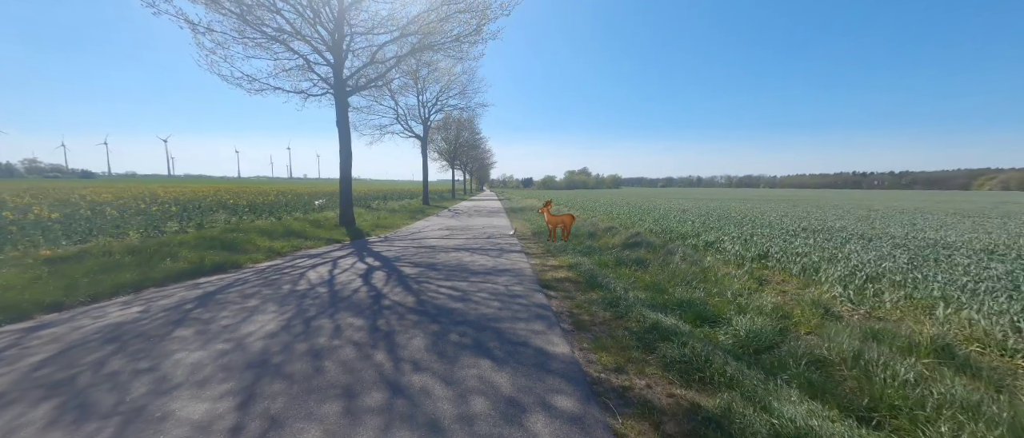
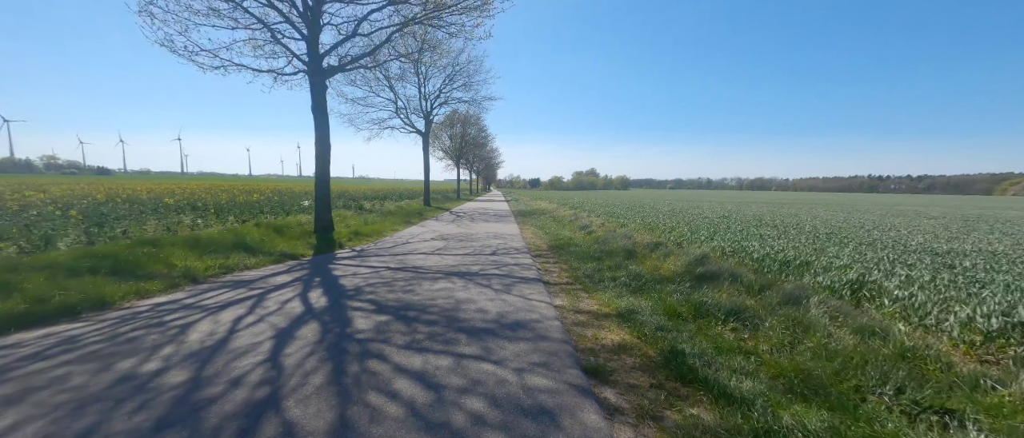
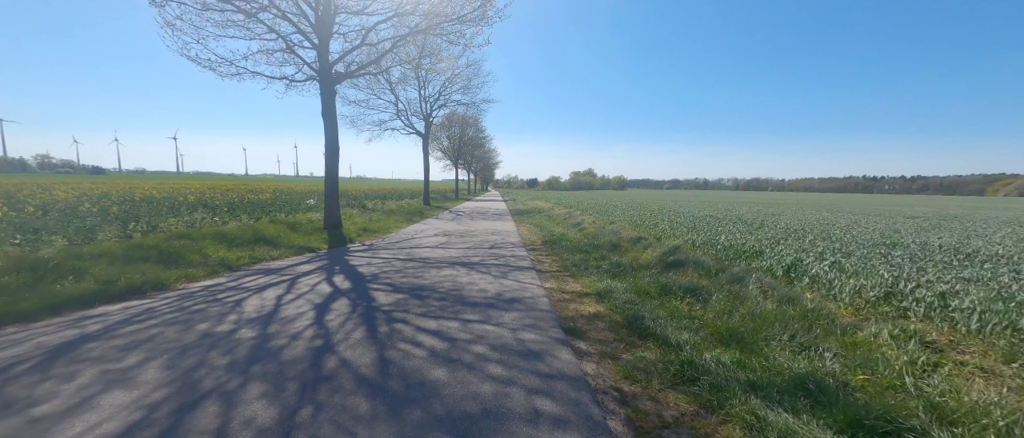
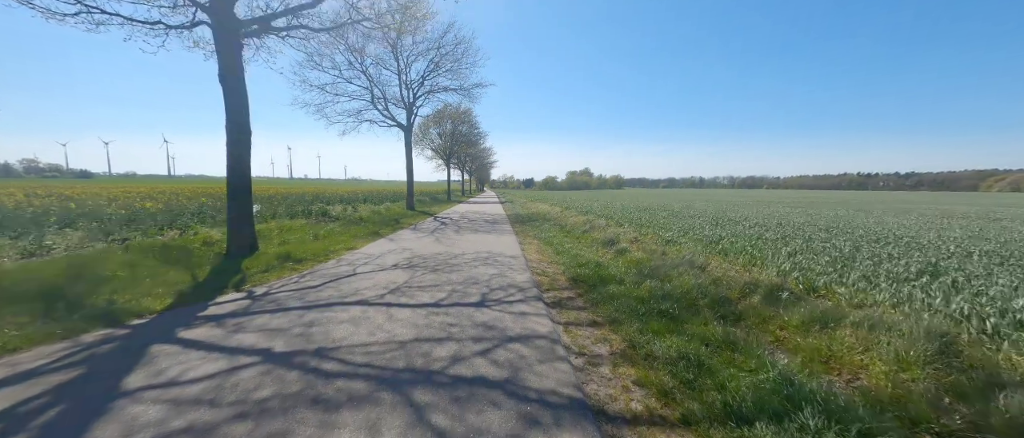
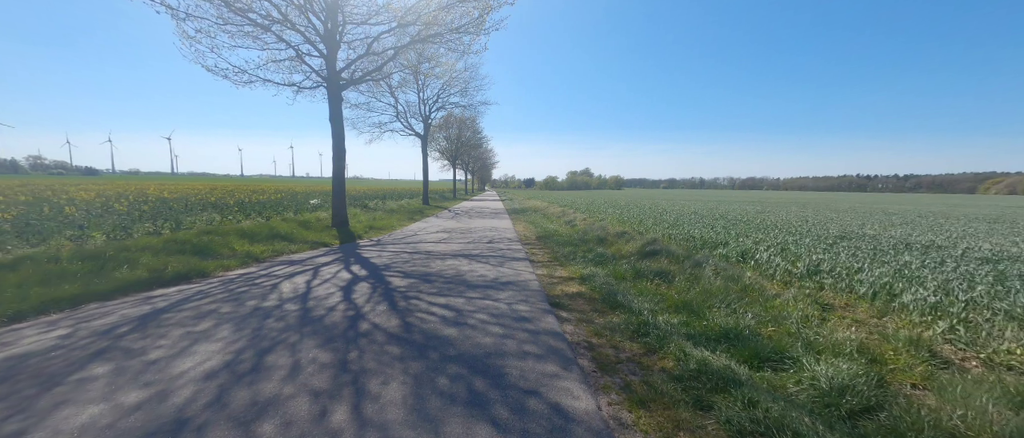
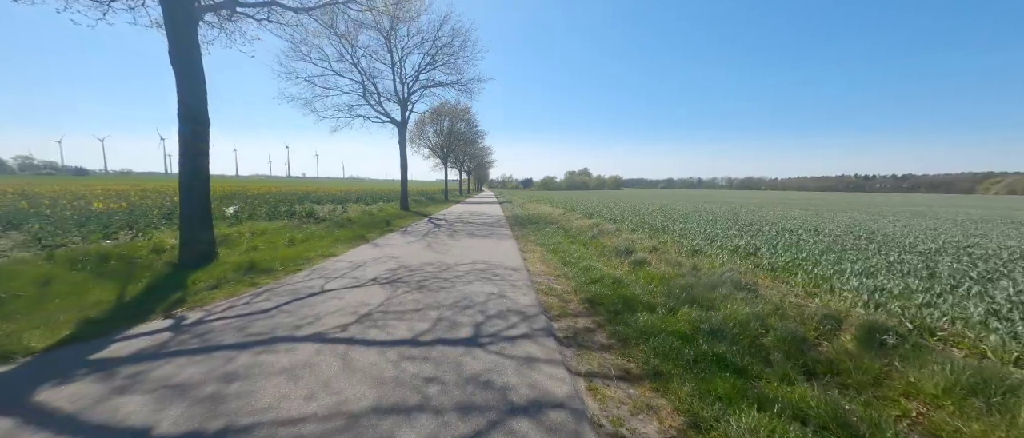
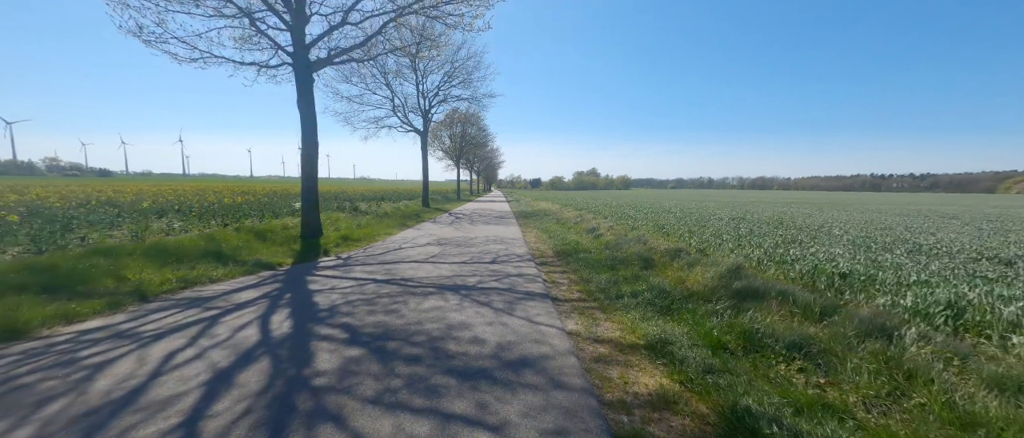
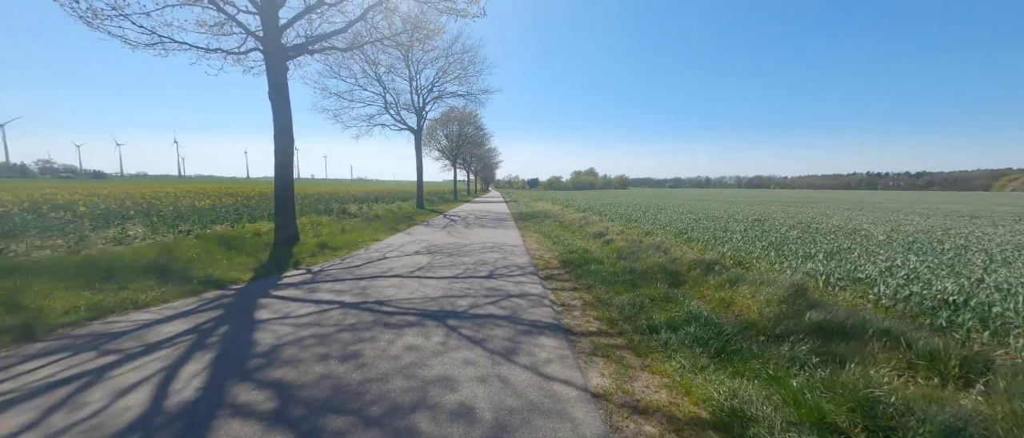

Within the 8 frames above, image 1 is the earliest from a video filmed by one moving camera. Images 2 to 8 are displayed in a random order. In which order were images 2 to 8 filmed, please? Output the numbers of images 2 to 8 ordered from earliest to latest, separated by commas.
5, 3, 2, 7, 8, 4, 6
